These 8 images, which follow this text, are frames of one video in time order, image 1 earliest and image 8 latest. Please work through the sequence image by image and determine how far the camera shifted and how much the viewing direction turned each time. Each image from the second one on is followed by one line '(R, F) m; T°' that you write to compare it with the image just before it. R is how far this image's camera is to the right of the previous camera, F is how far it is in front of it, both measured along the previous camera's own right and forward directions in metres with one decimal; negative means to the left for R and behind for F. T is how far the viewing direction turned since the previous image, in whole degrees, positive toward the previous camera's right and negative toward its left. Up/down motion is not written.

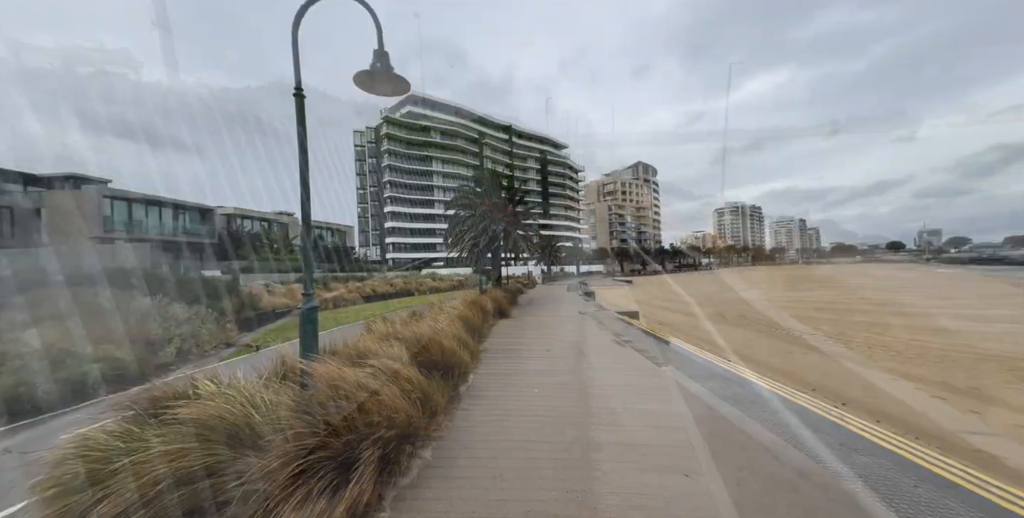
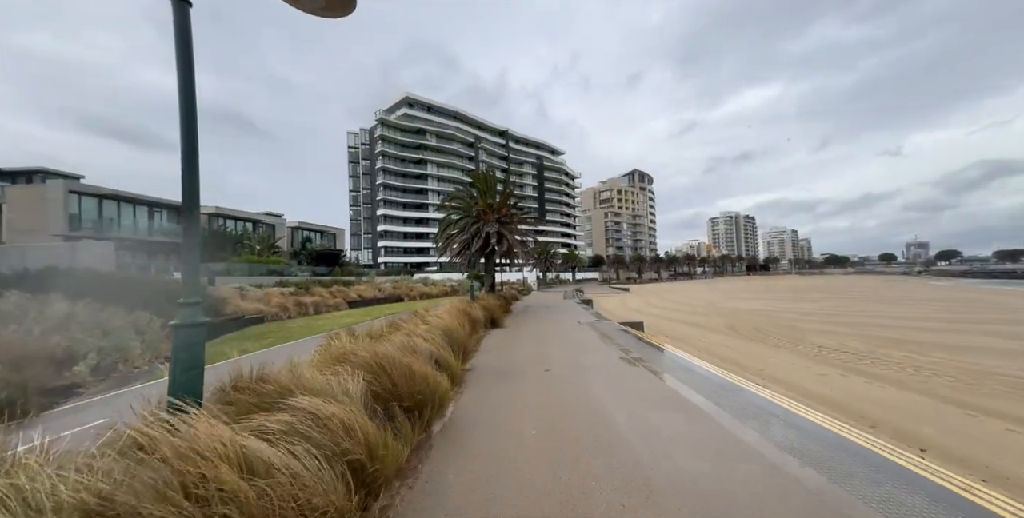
(0.0, +1.3) m; +1°
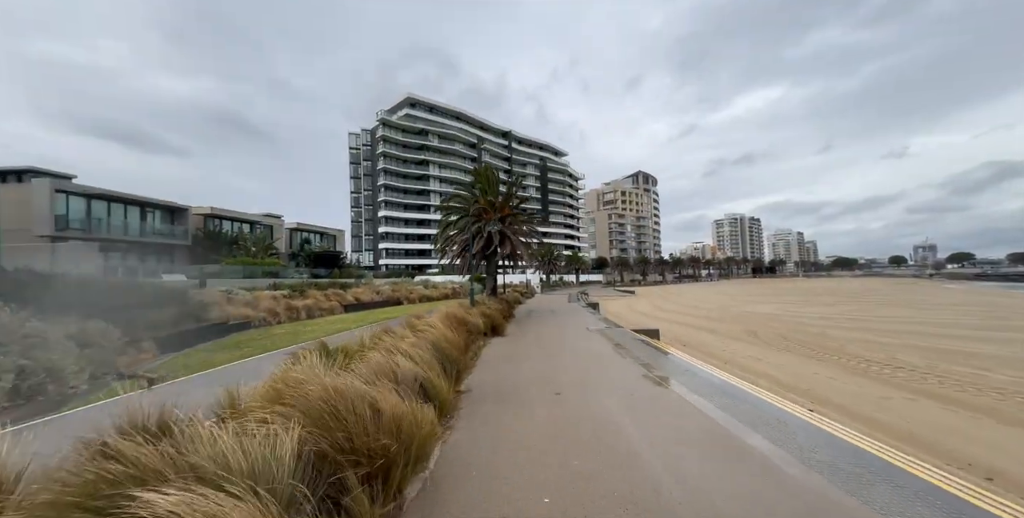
(0.0, +1.2) m; 0°
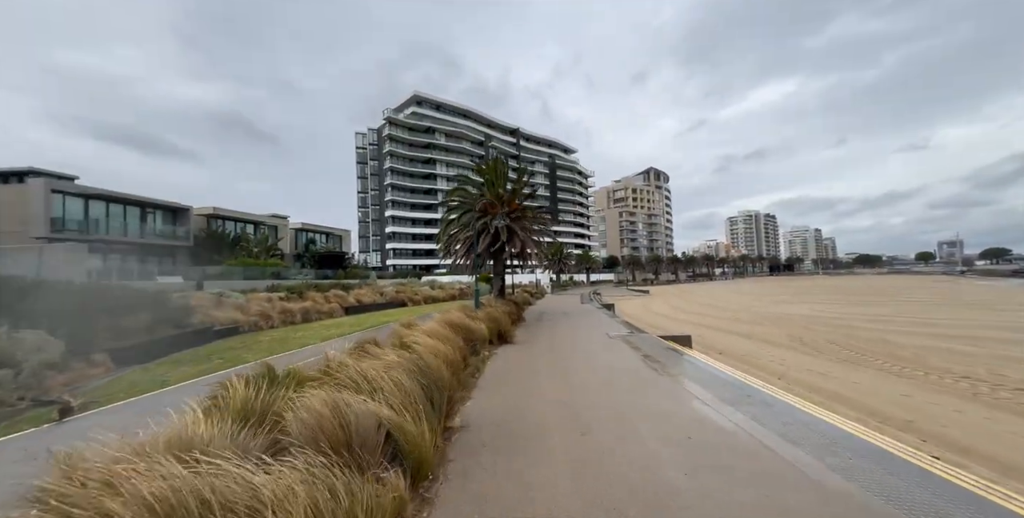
(0.0, +1.6) m; -2°
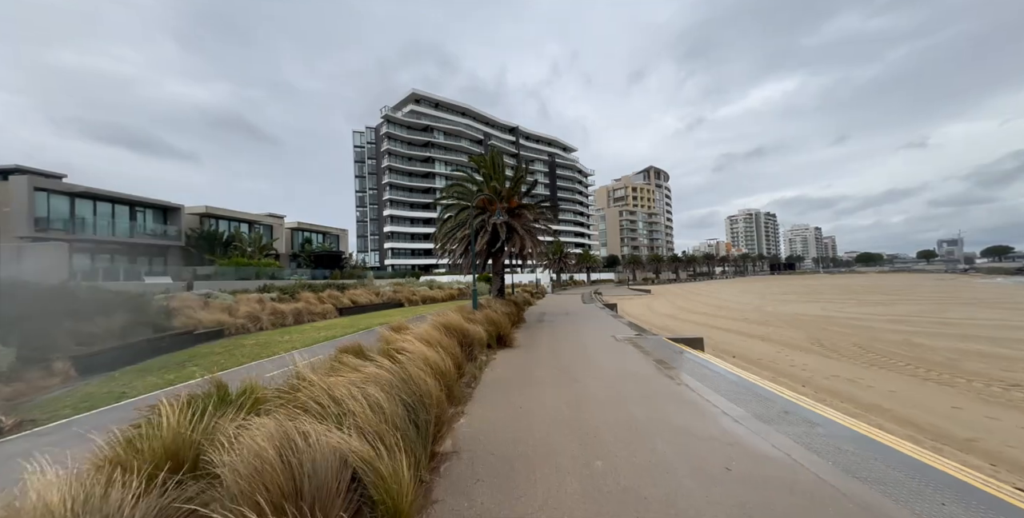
(0.0, +0.7) m; 0°
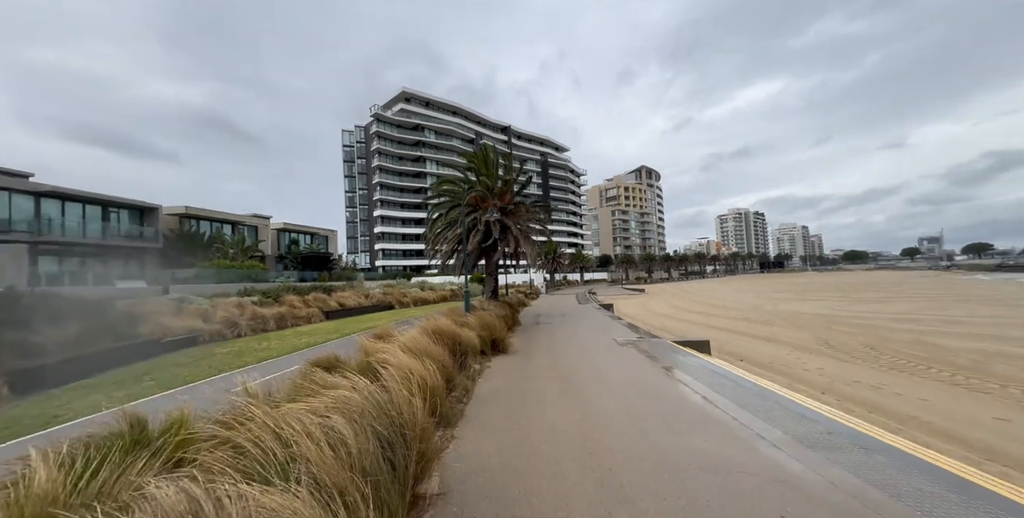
(-0.1, +0.7) m; +1°
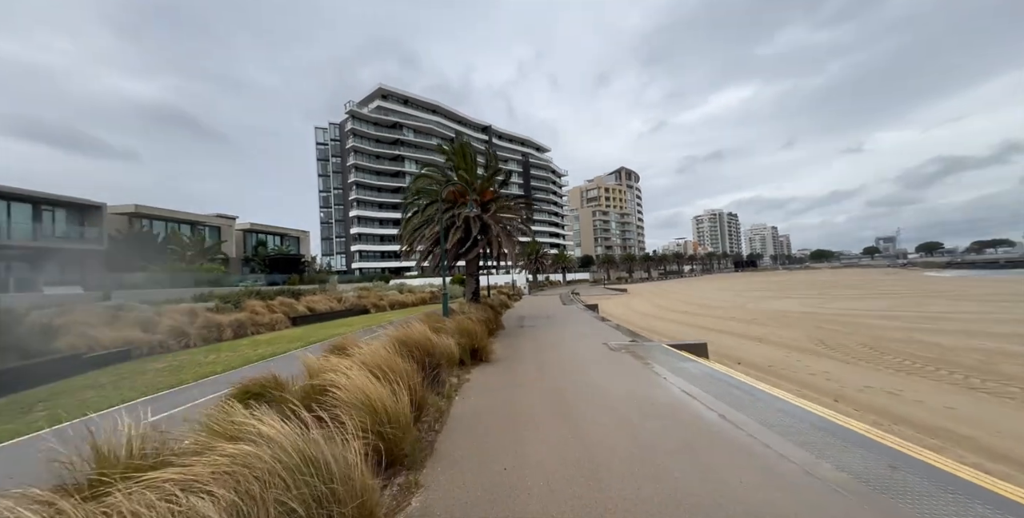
(0.0, +1.0) m; +3°
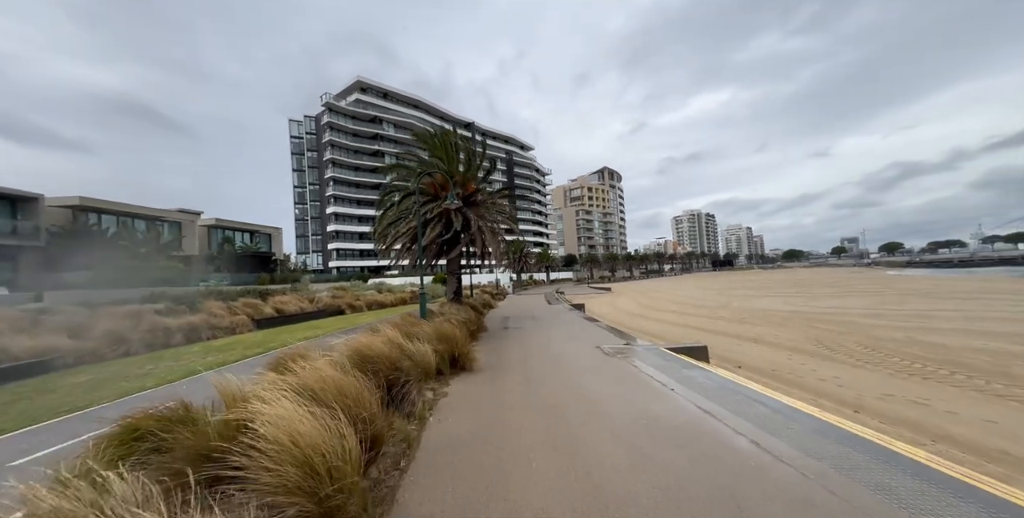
(0.0, +1.0) m; +3°
